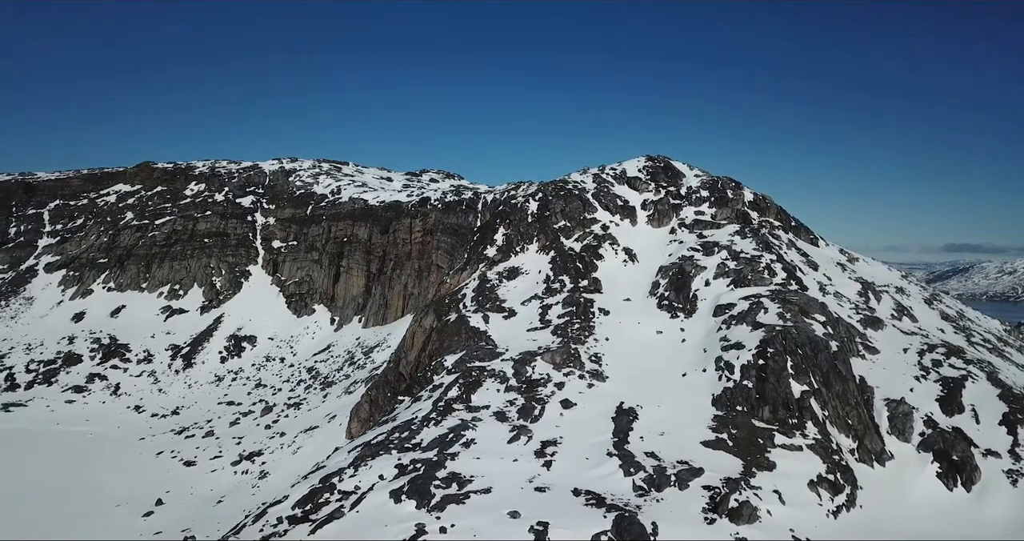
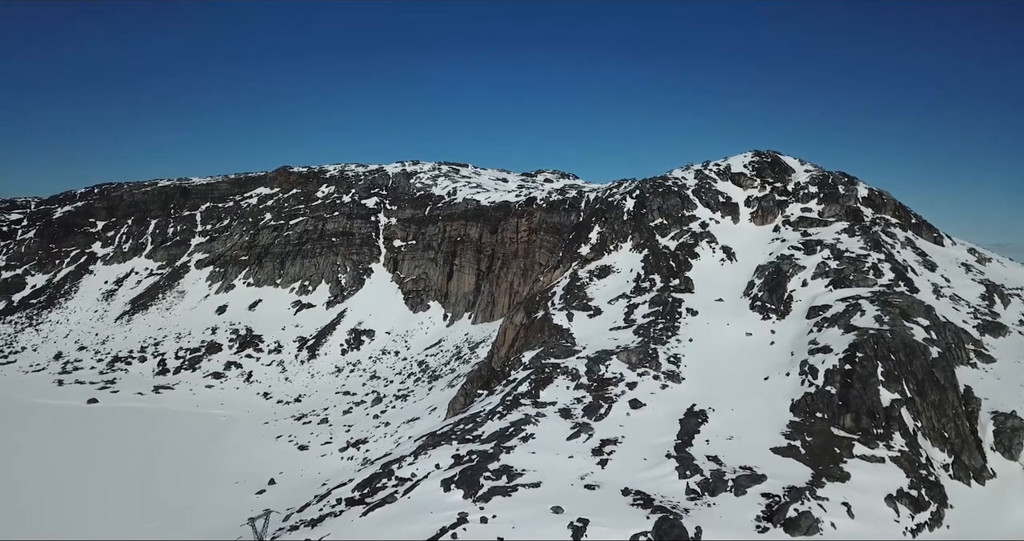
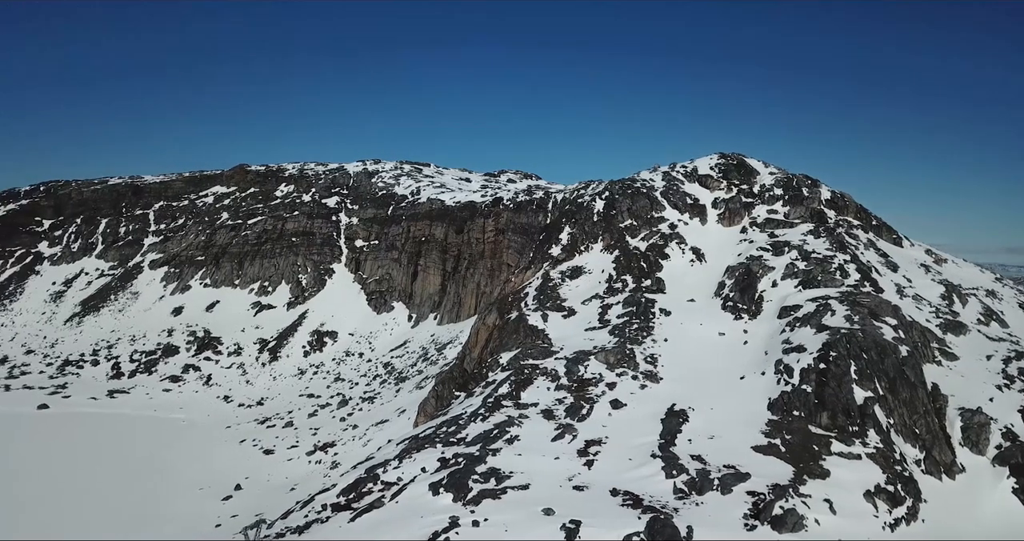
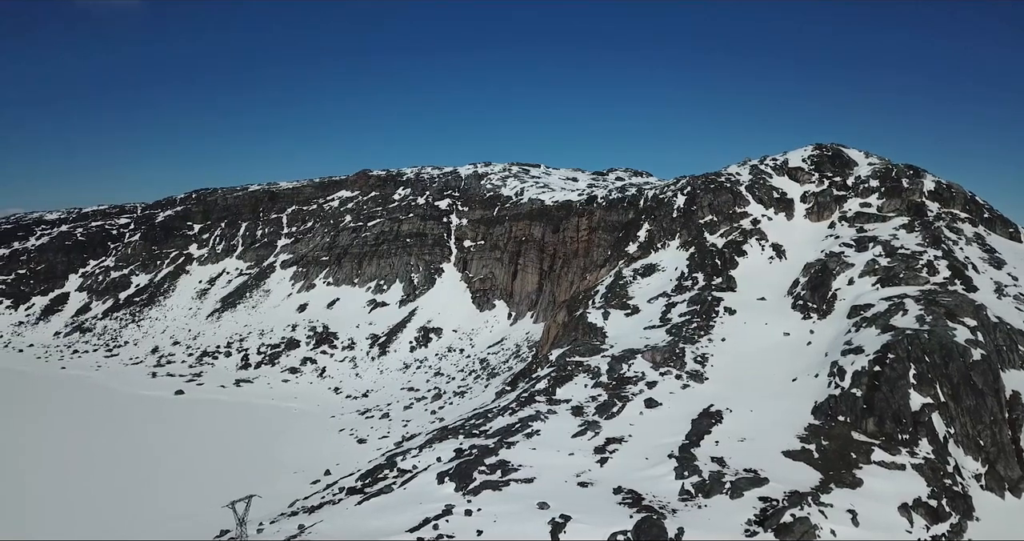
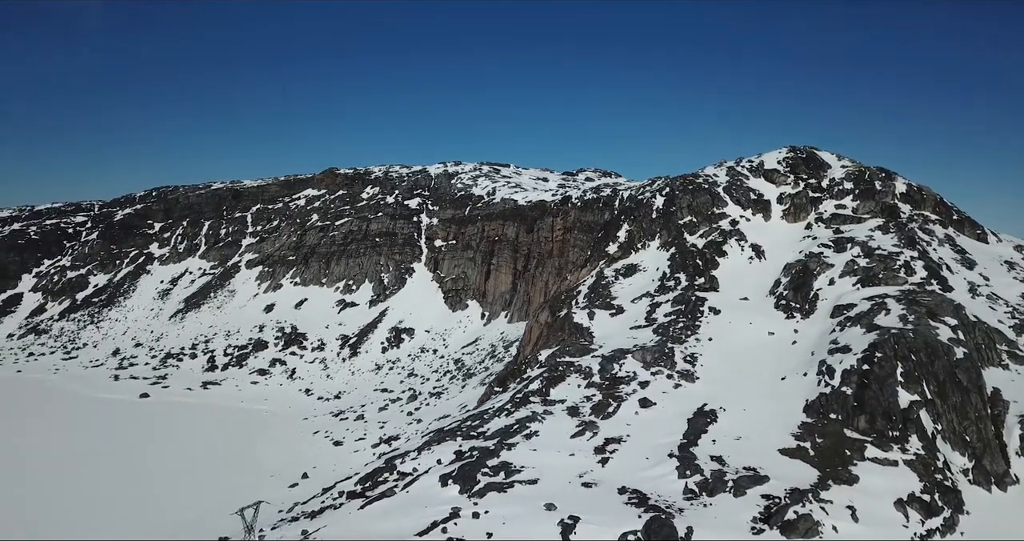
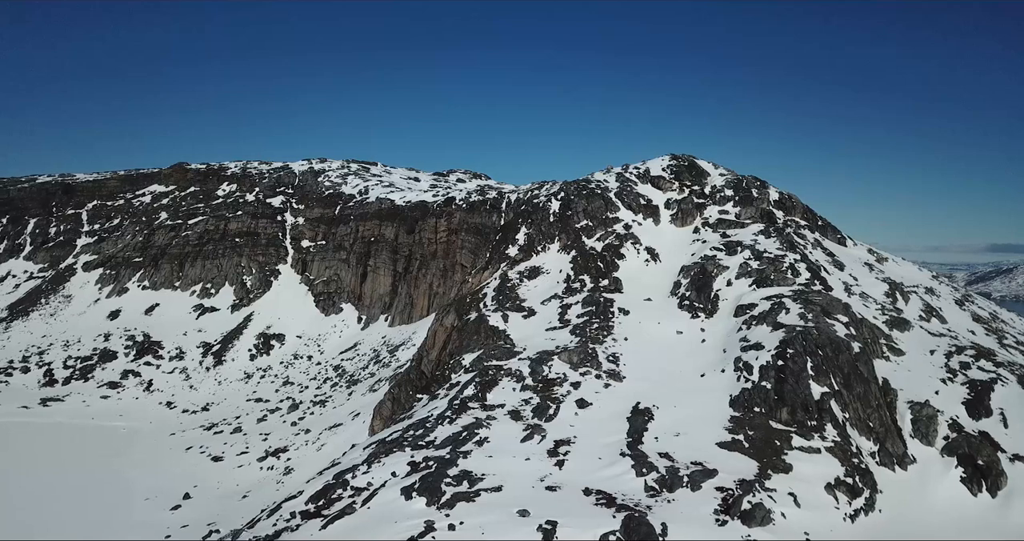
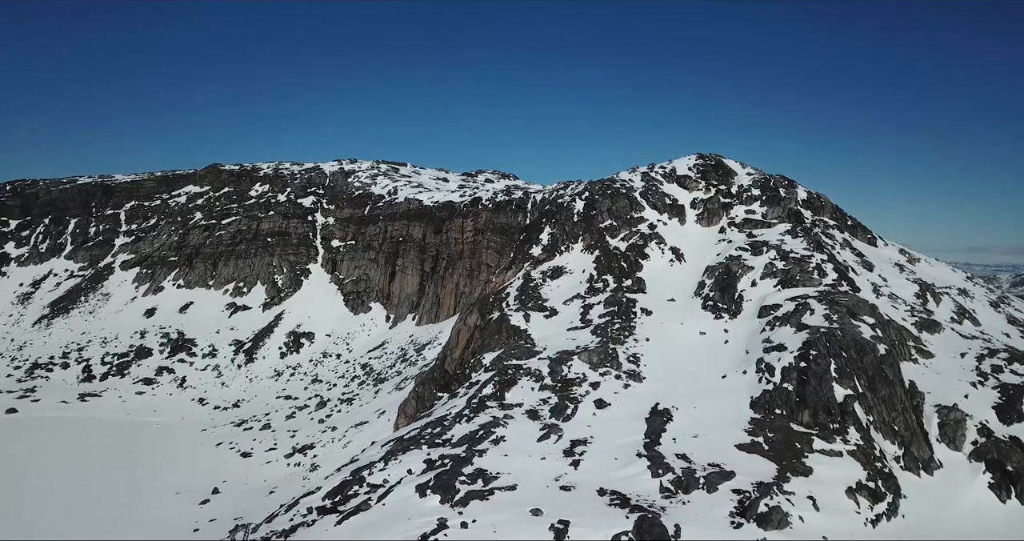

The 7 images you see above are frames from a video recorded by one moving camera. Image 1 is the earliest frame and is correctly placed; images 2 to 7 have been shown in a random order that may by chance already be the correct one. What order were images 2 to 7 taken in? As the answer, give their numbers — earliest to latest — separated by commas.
6, 7, 3, 2, 5, 4
